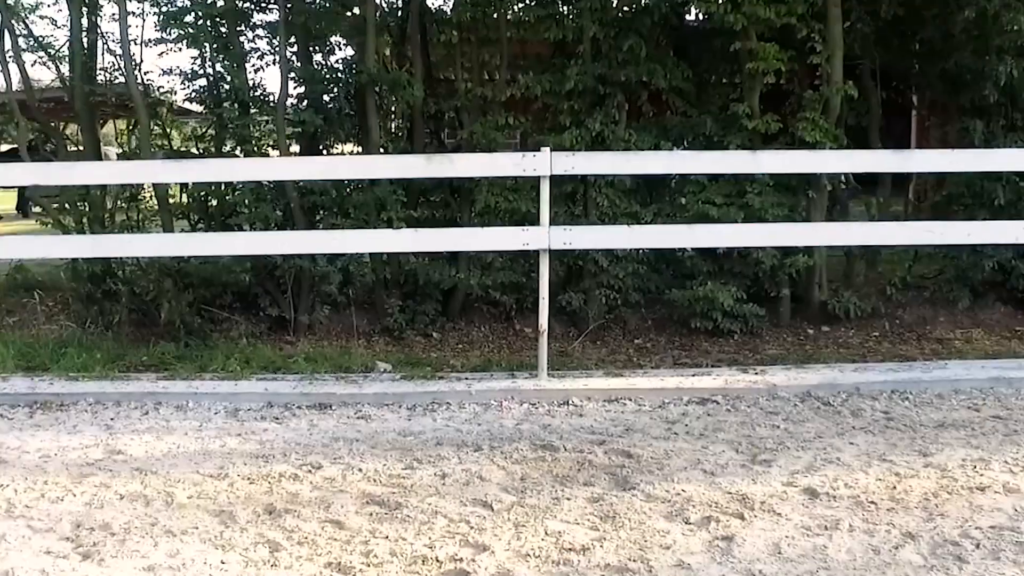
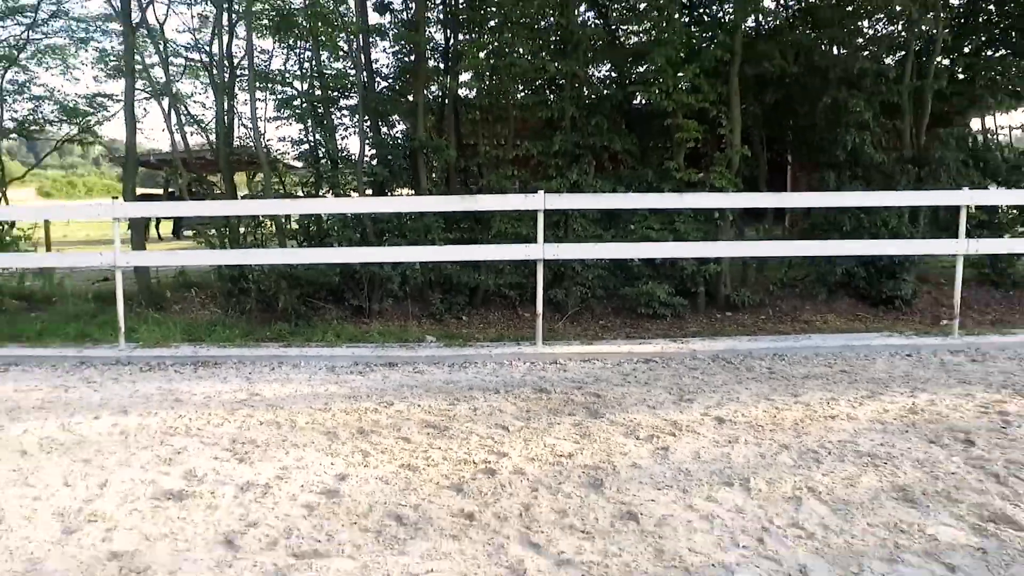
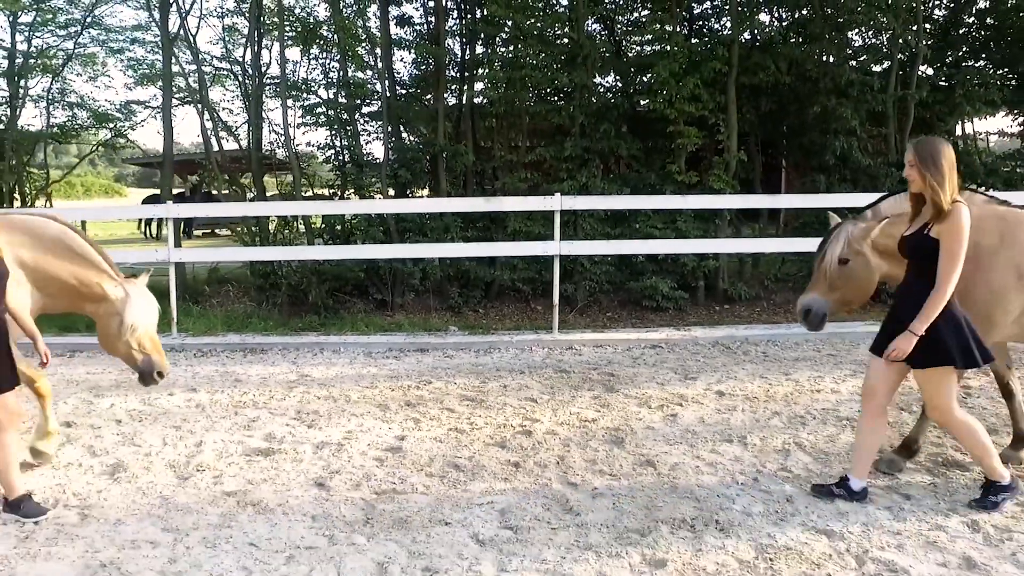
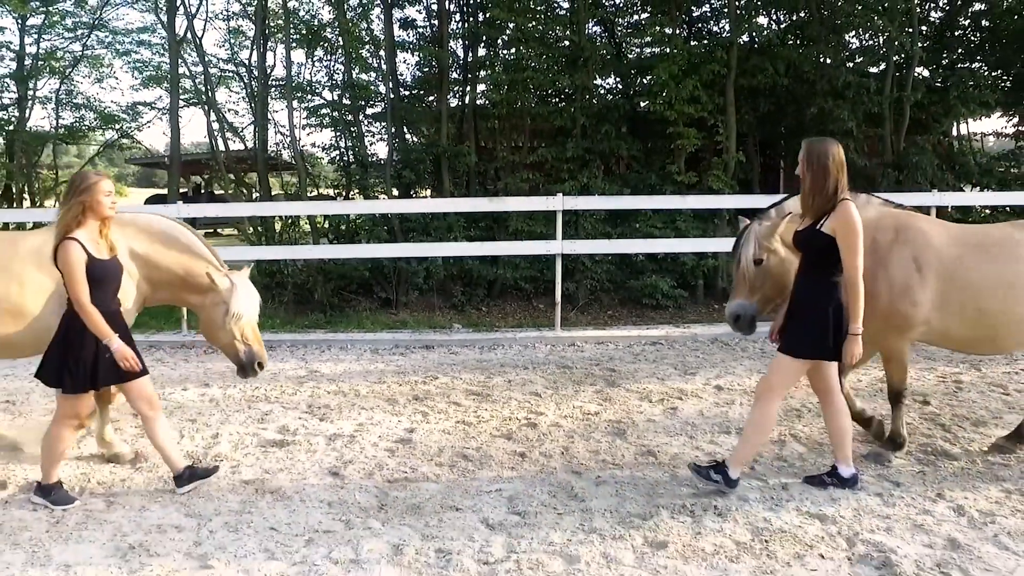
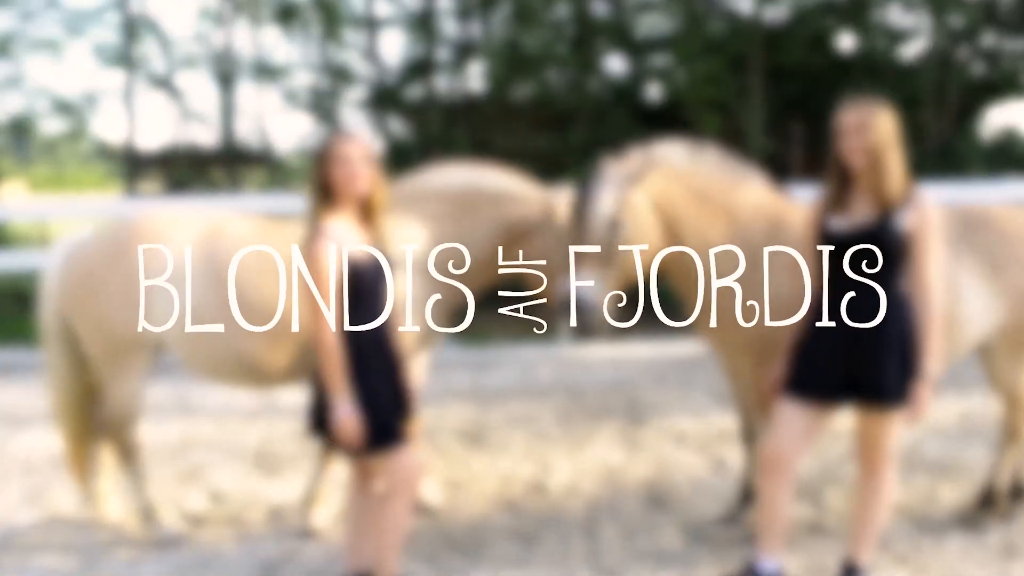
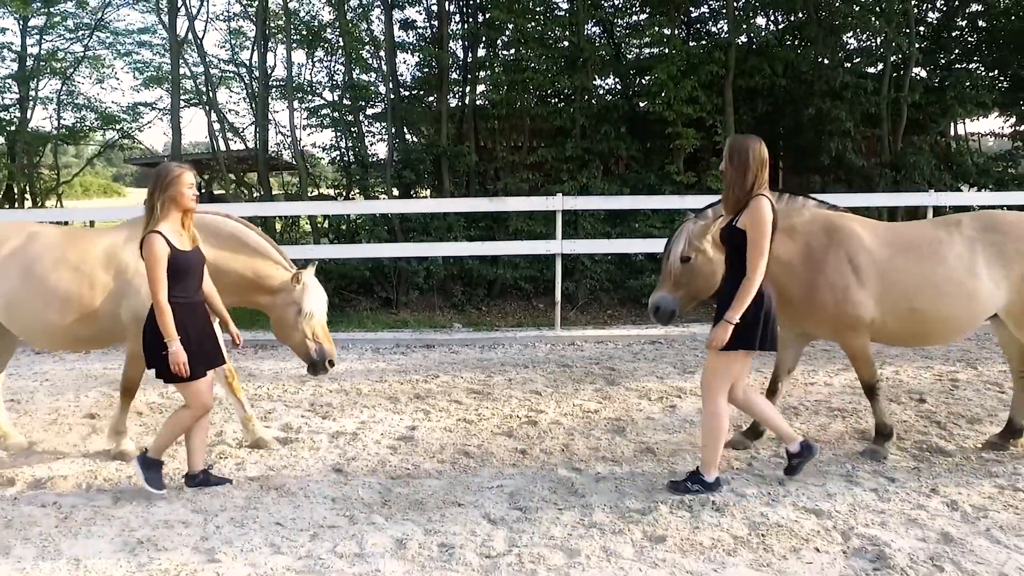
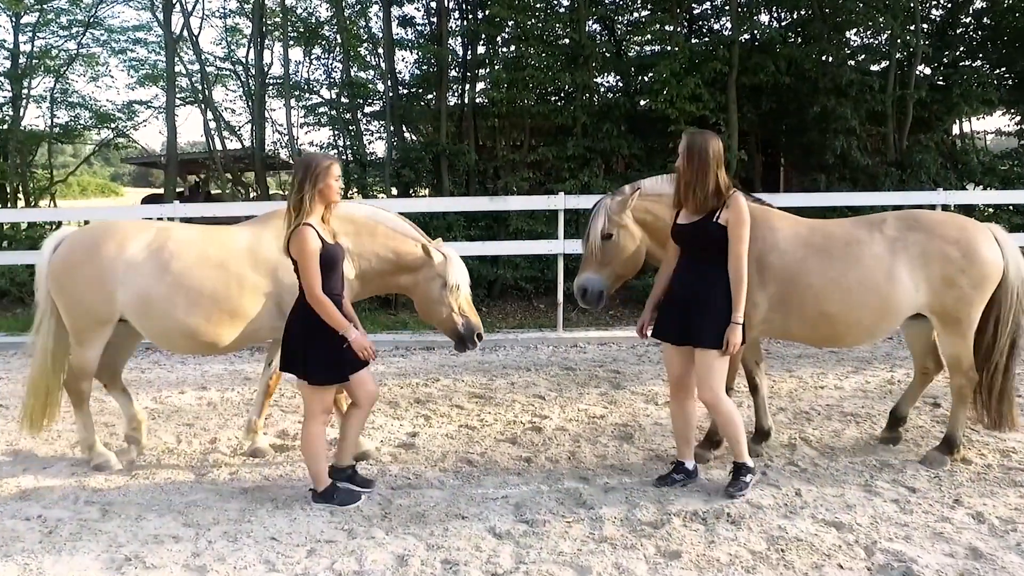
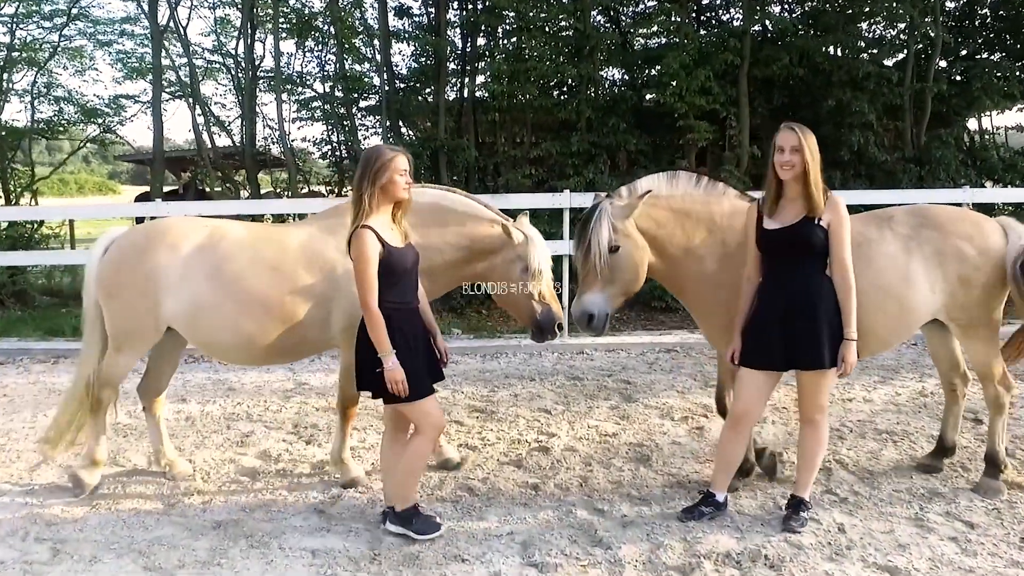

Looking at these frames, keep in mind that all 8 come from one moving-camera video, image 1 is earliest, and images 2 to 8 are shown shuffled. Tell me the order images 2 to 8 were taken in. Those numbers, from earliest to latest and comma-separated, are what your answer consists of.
2, 3, 4, 6, 7, 8, 5
